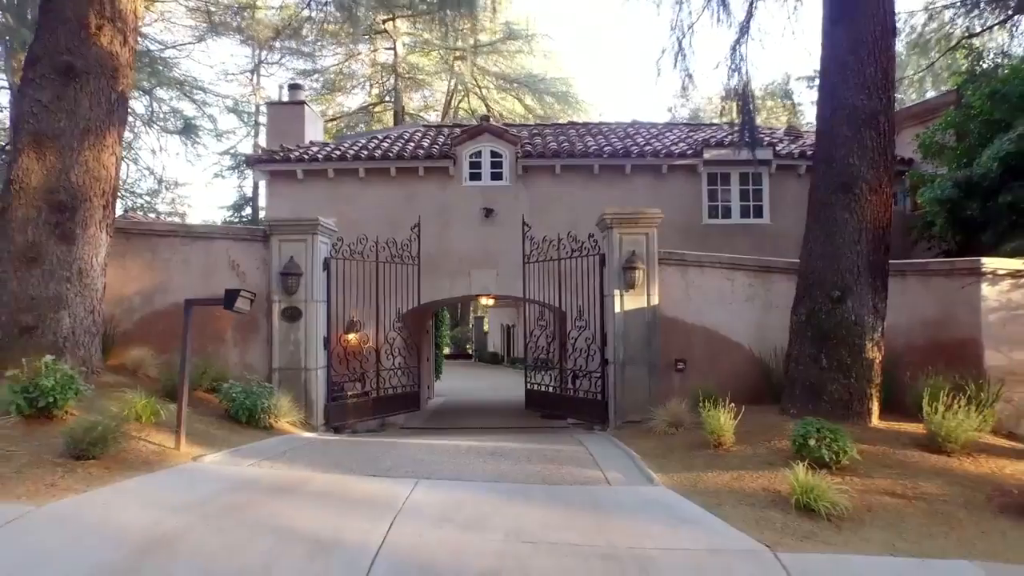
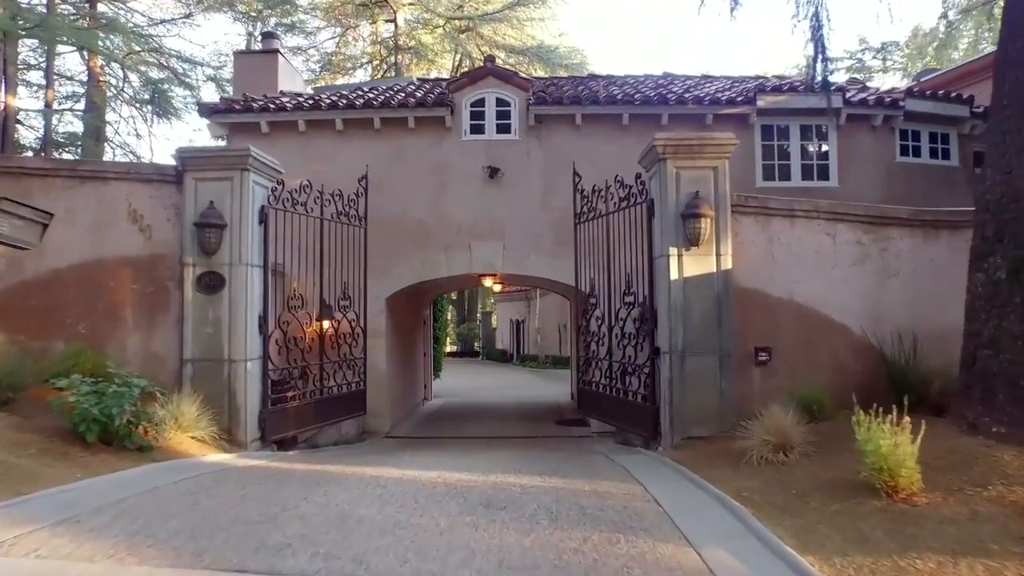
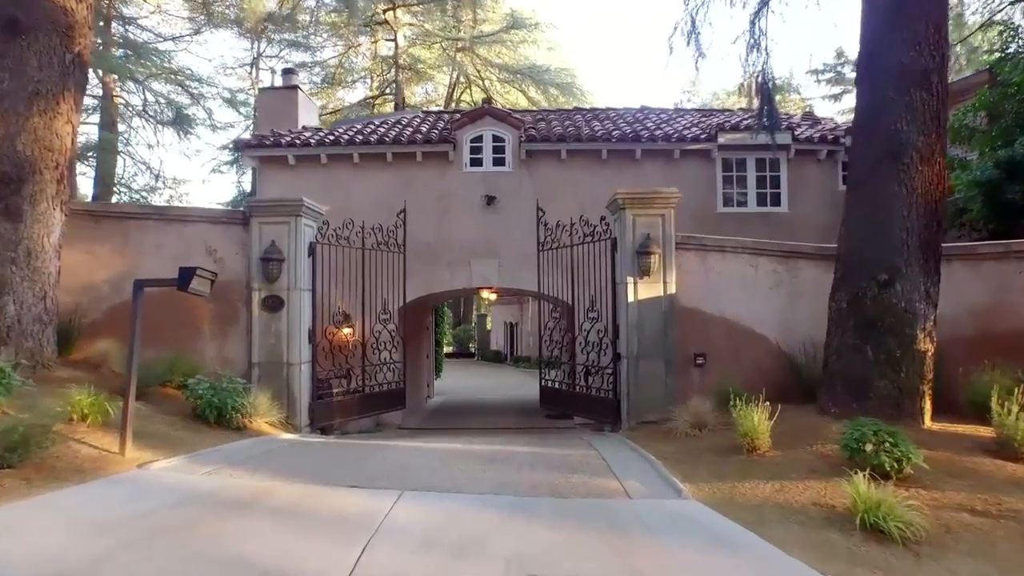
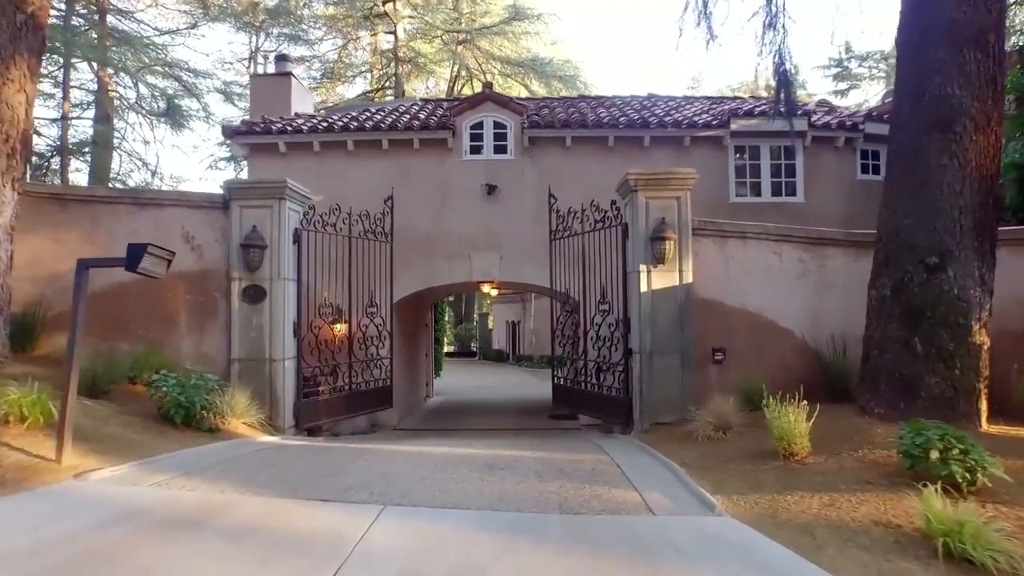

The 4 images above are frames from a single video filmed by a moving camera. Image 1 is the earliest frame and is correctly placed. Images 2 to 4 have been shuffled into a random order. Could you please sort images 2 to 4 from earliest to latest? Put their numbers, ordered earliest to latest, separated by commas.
3, 4, 2
